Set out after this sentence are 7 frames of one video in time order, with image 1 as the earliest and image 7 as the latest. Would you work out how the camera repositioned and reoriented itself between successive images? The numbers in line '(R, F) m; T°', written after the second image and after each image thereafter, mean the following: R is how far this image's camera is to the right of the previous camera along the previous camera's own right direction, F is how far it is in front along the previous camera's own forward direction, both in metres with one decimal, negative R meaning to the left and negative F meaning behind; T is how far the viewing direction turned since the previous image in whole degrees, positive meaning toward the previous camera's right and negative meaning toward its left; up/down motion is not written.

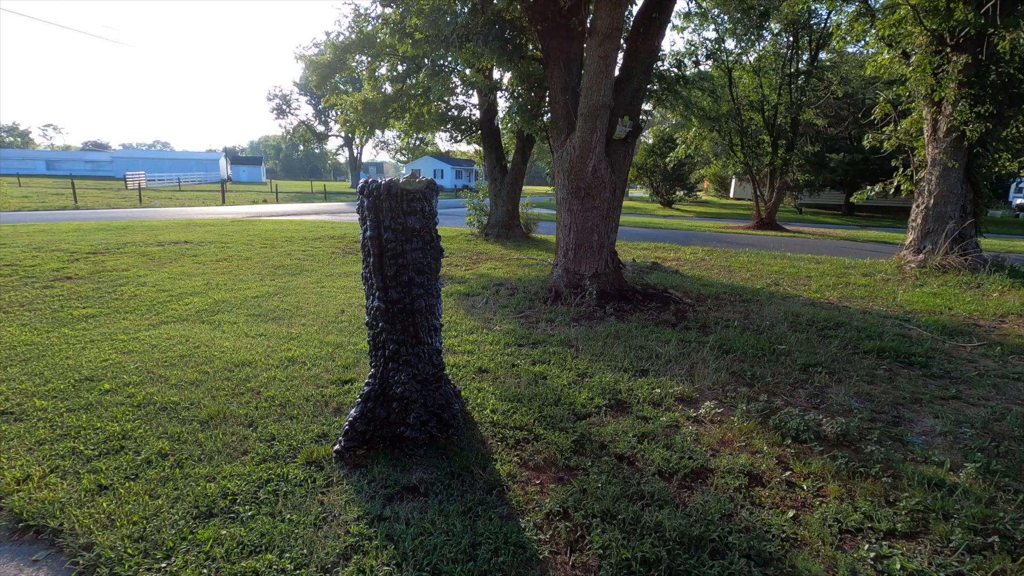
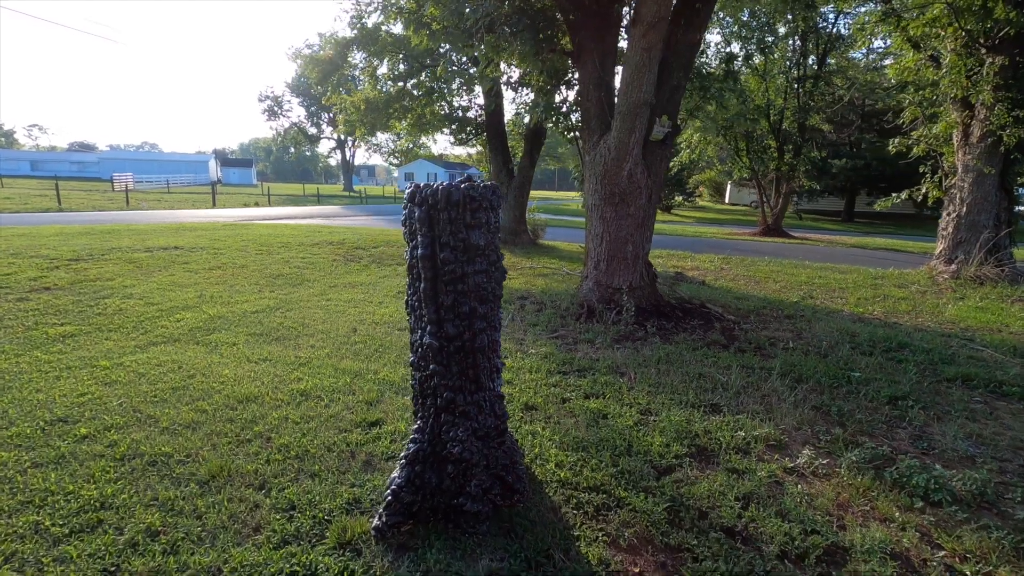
(-0.4, +0.6) m; +1°
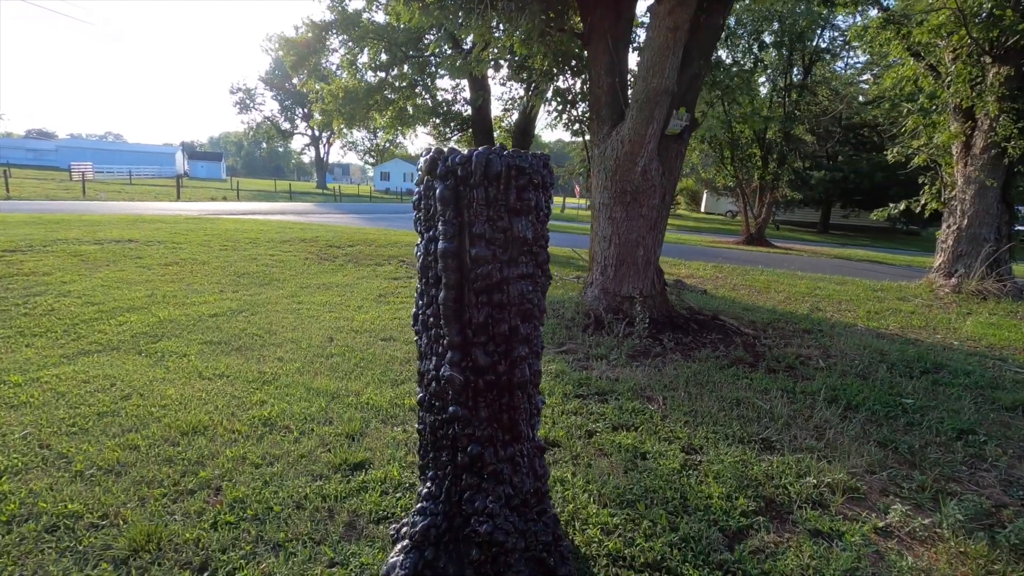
(-0.2, +0.7) m; +3°
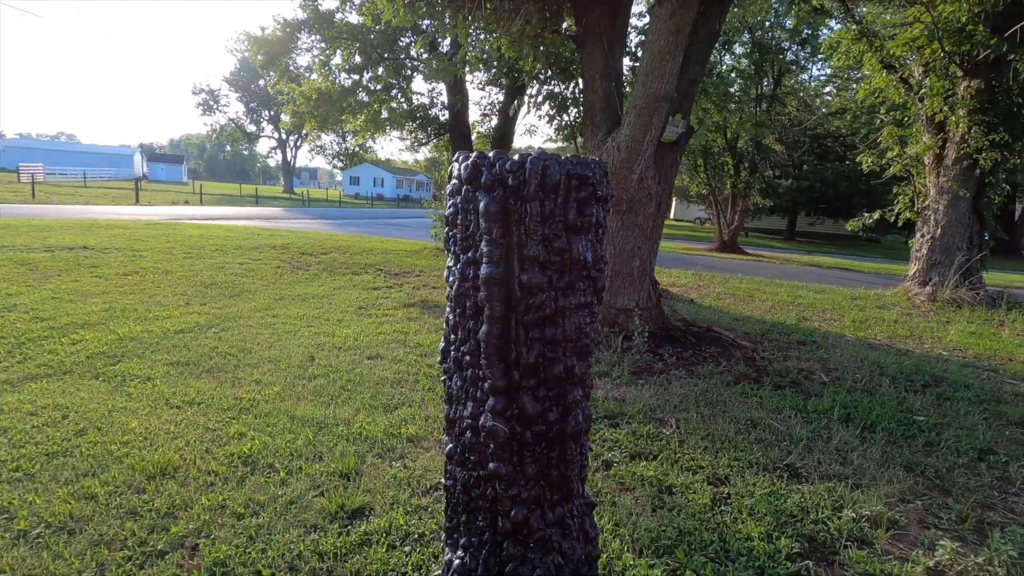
(-0.2, +0.3) m; +3°
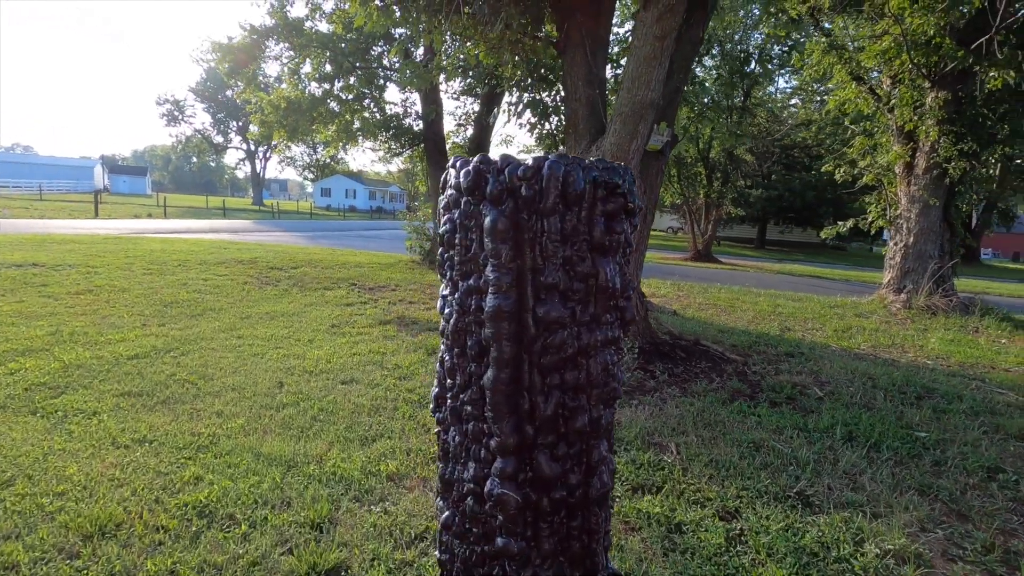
(-0.1, +0.2) m; +3°
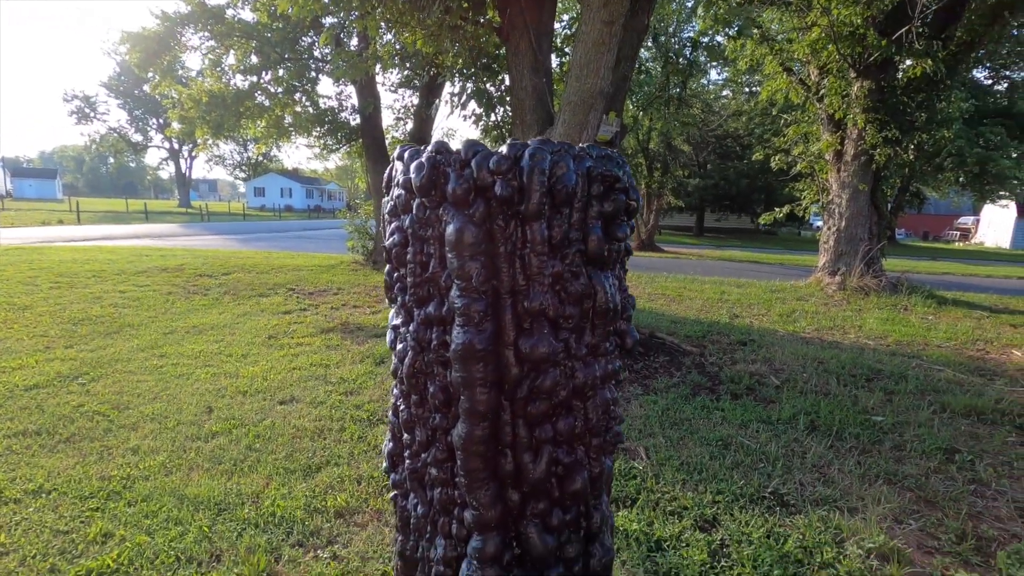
(0.0, +0.2) m; +6°
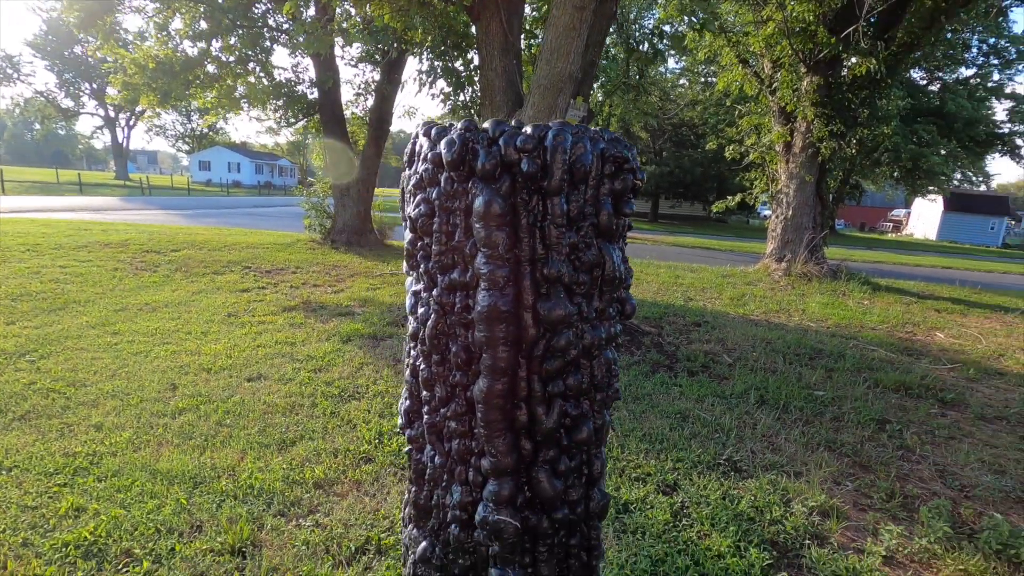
(-0.1, -0.1) m; +5°
